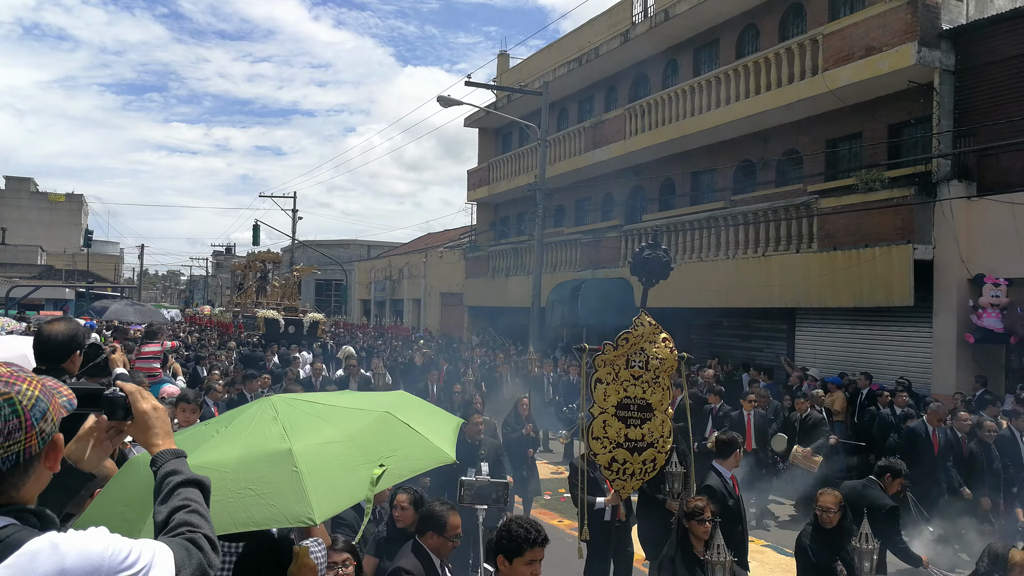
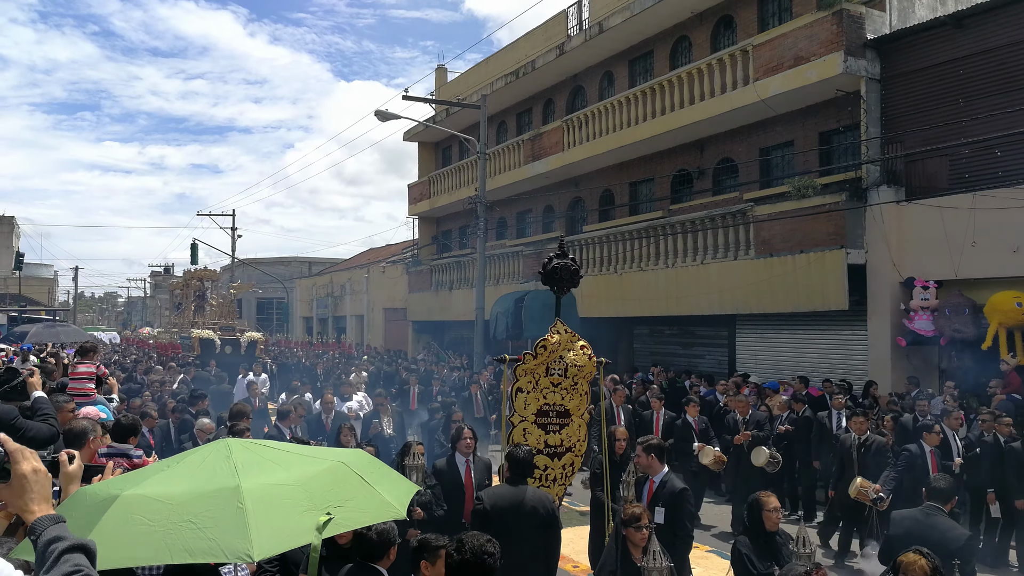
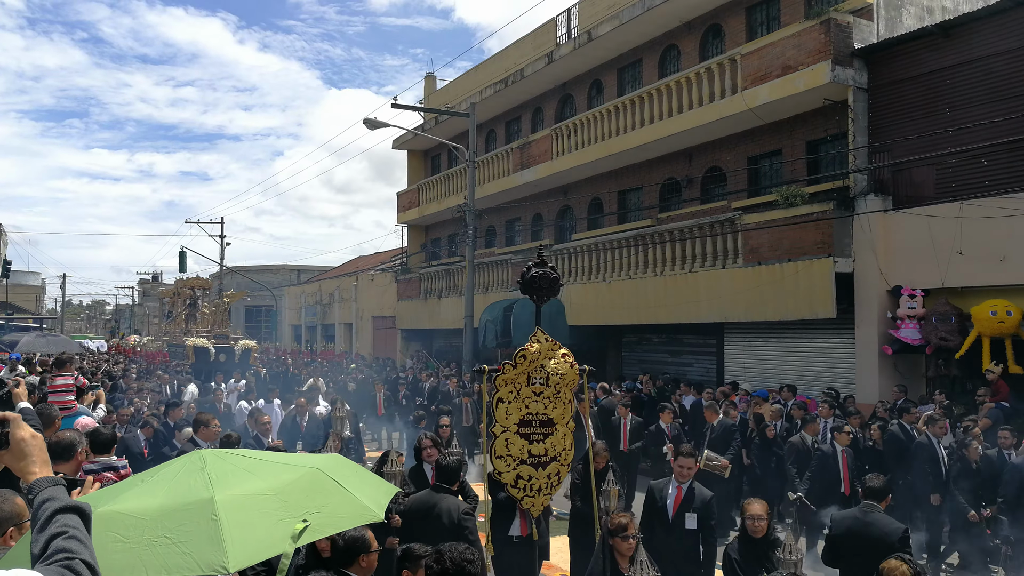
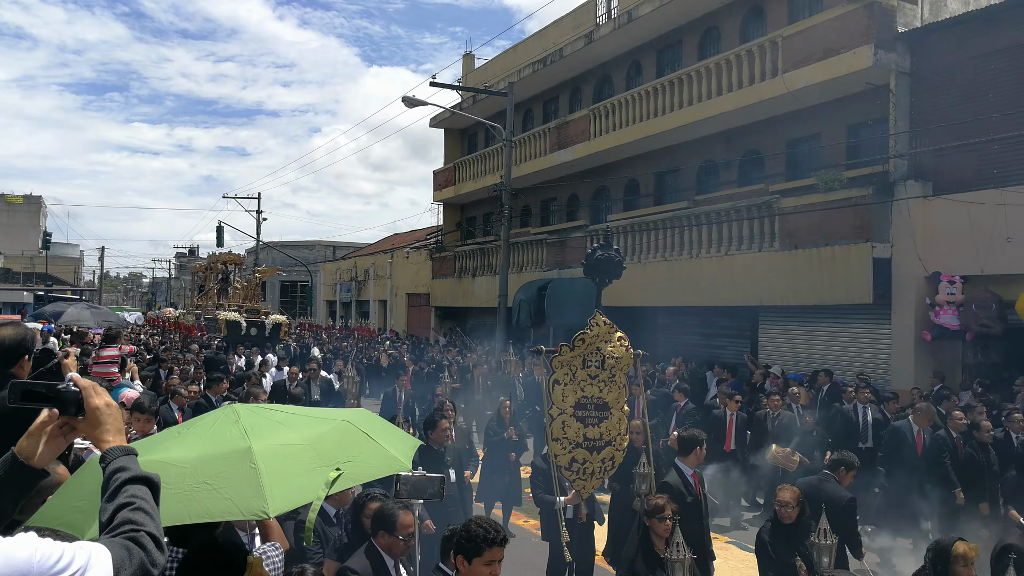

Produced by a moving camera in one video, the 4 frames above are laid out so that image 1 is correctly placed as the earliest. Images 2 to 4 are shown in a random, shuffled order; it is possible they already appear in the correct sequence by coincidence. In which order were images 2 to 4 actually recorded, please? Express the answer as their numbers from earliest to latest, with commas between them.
4, 3, 2
